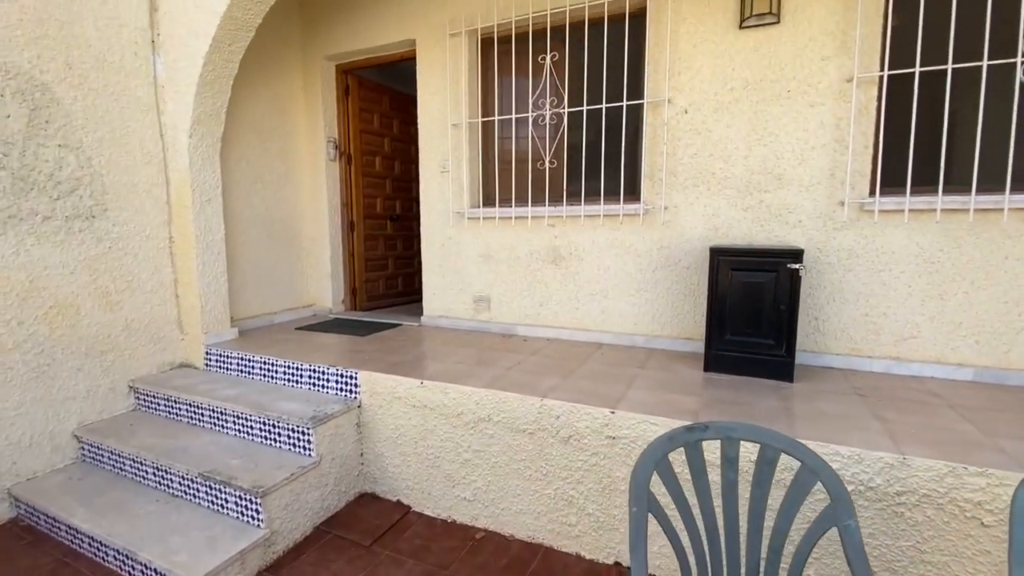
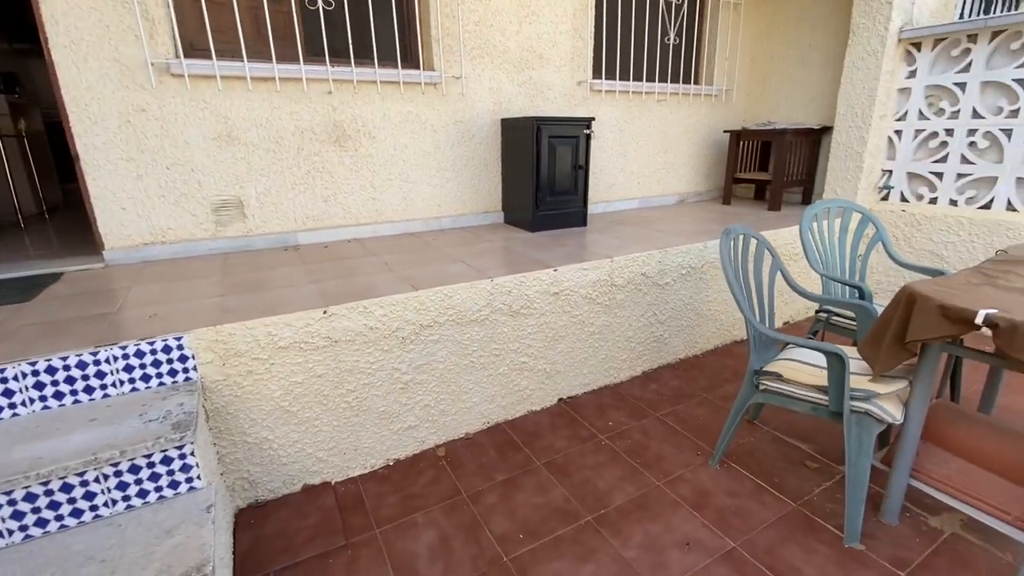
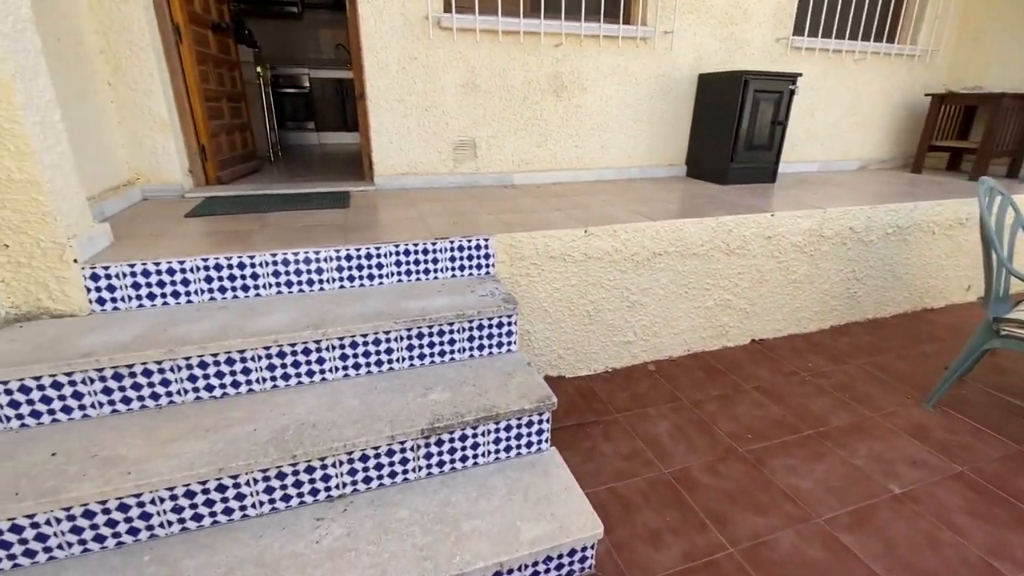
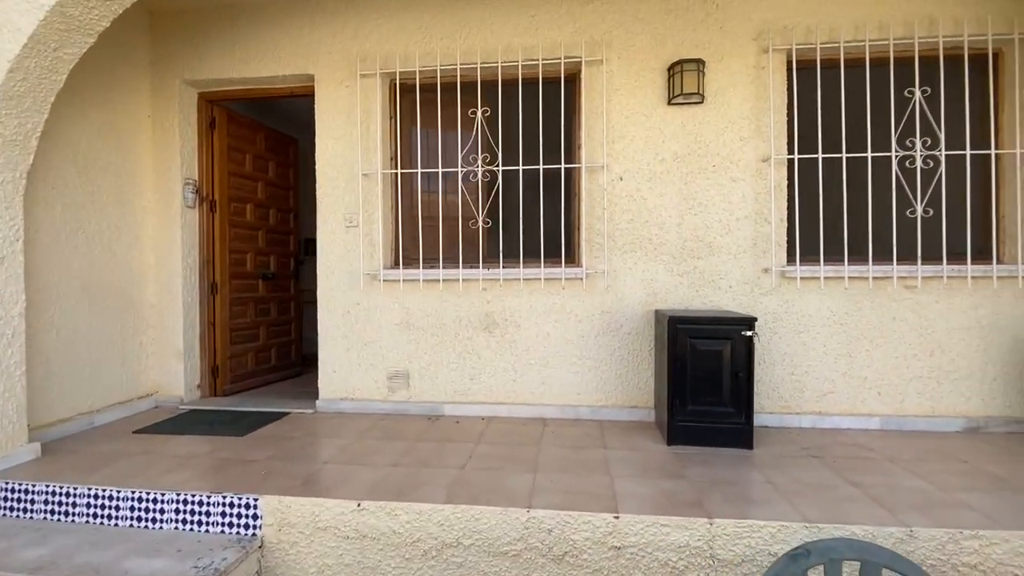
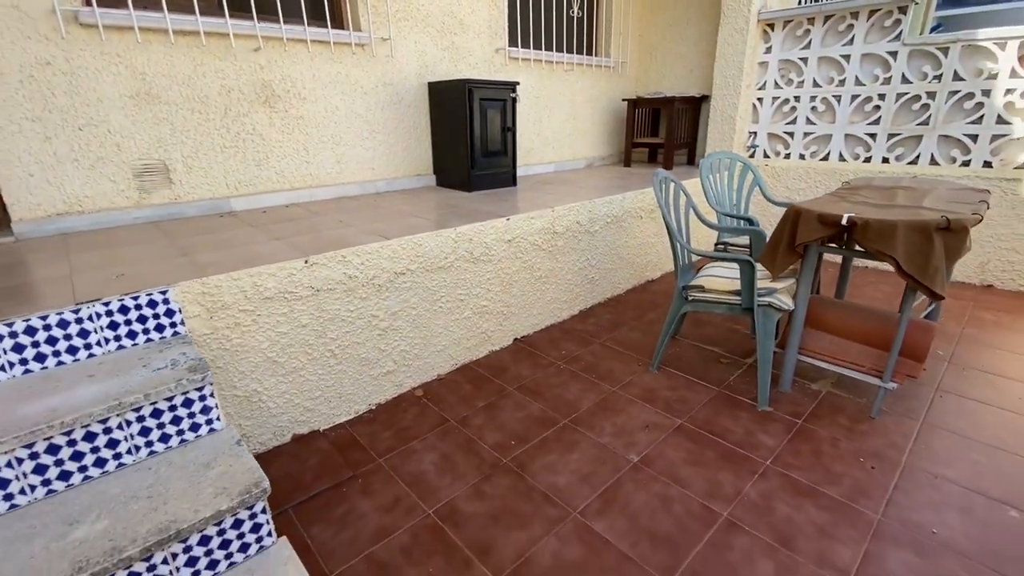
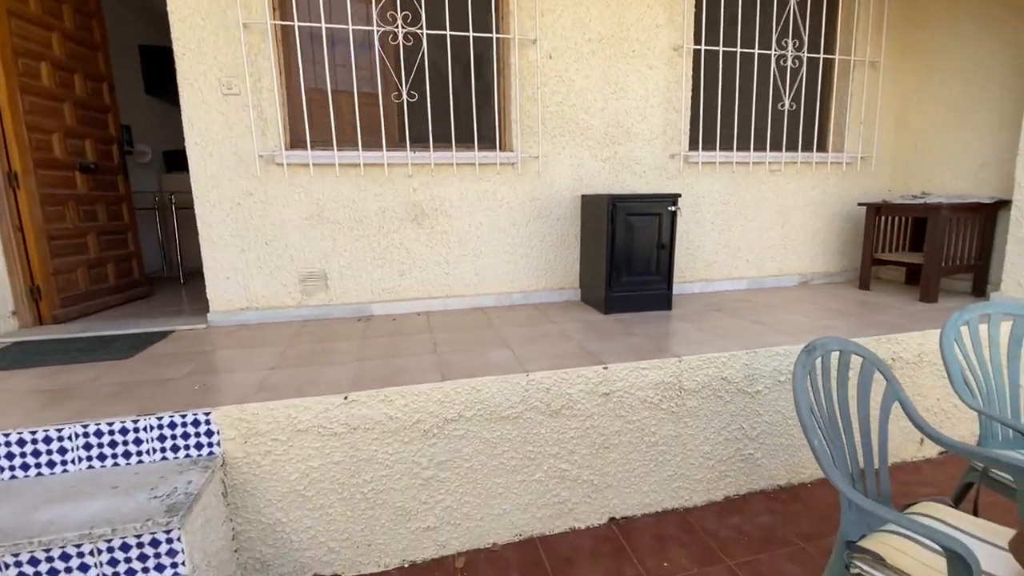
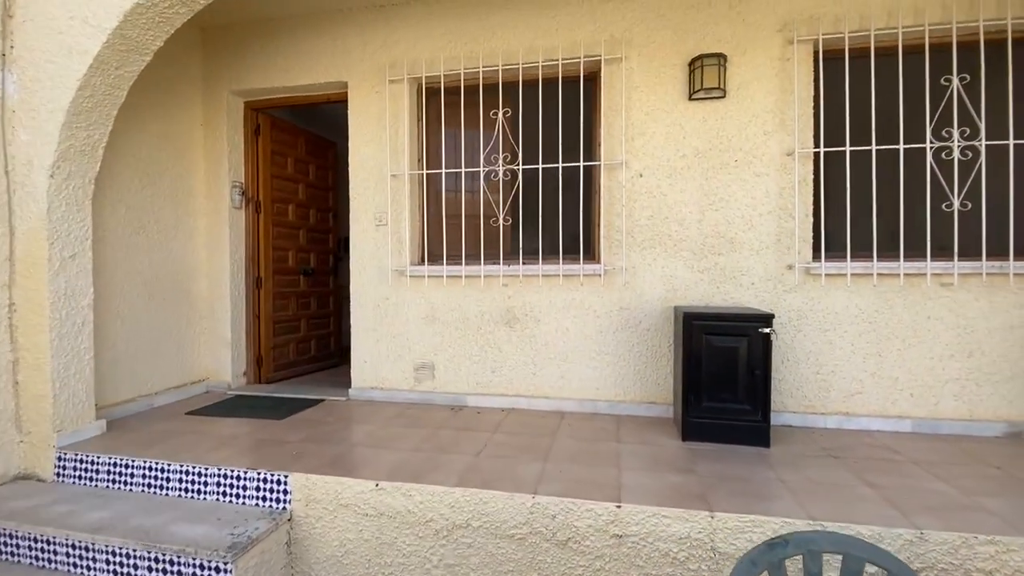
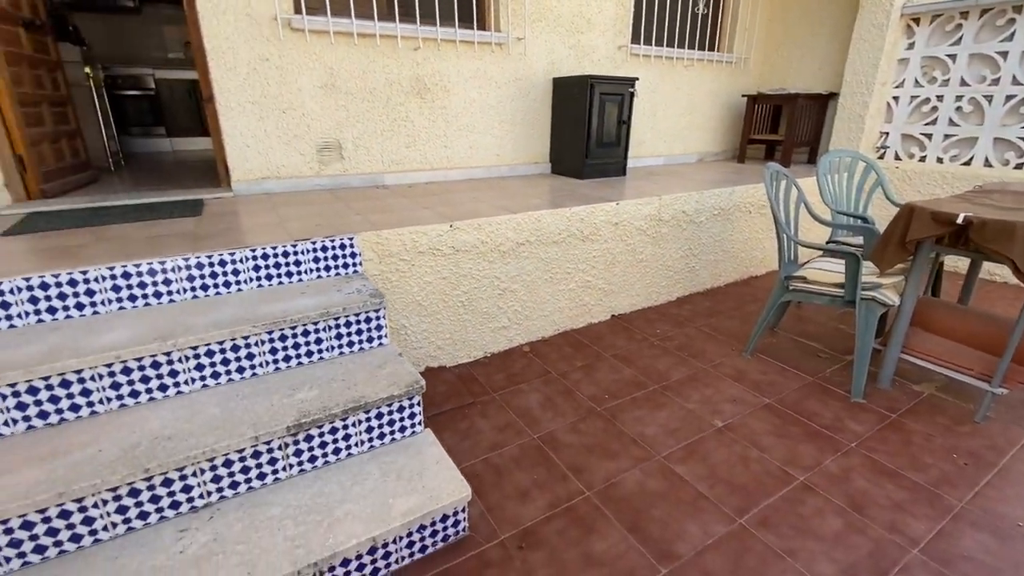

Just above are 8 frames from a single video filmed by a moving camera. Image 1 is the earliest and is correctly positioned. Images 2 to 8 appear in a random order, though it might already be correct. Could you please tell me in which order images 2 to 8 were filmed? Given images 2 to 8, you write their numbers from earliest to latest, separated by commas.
7, 4, 6, 2, 5, 8, 3
